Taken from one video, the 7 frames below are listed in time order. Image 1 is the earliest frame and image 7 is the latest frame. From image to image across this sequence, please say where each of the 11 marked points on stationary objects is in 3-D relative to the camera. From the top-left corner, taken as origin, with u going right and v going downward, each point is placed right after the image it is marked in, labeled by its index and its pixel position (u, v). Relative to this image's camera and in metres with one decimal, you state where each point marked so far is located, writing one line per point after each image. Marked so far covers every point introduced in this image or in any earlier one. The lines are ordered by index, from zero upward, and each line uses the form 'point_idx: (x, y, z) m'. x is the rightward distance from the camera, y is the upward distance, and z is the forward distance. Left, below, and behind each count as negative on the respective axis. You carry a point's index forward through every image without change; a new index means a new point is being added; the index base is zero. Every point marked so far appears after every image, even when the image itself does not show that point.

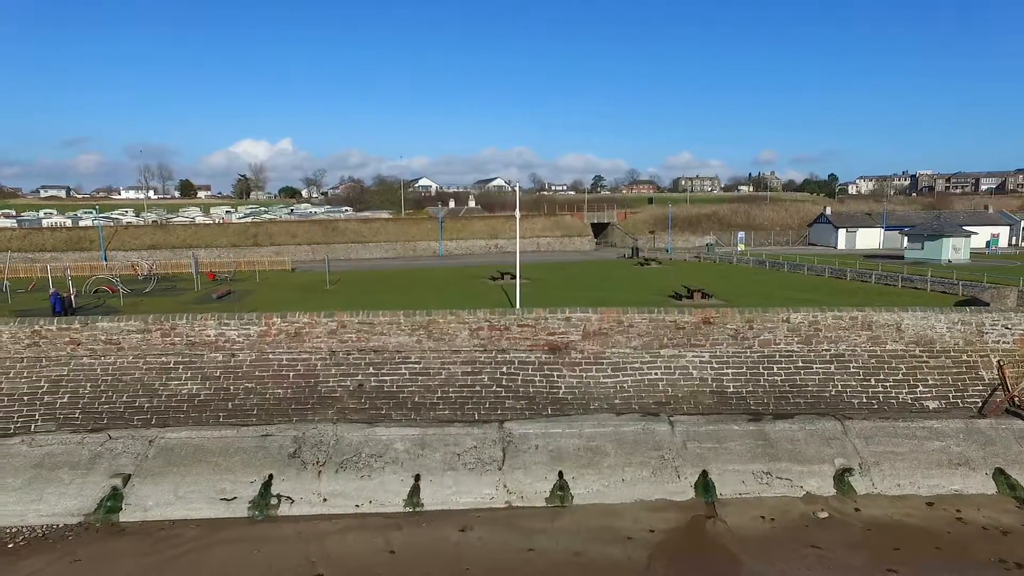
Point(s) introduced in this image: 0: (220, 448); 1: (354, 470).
0: (-6.2, -3.4, +12.5) m
1: (-3.3, -3.8, +12.1) m
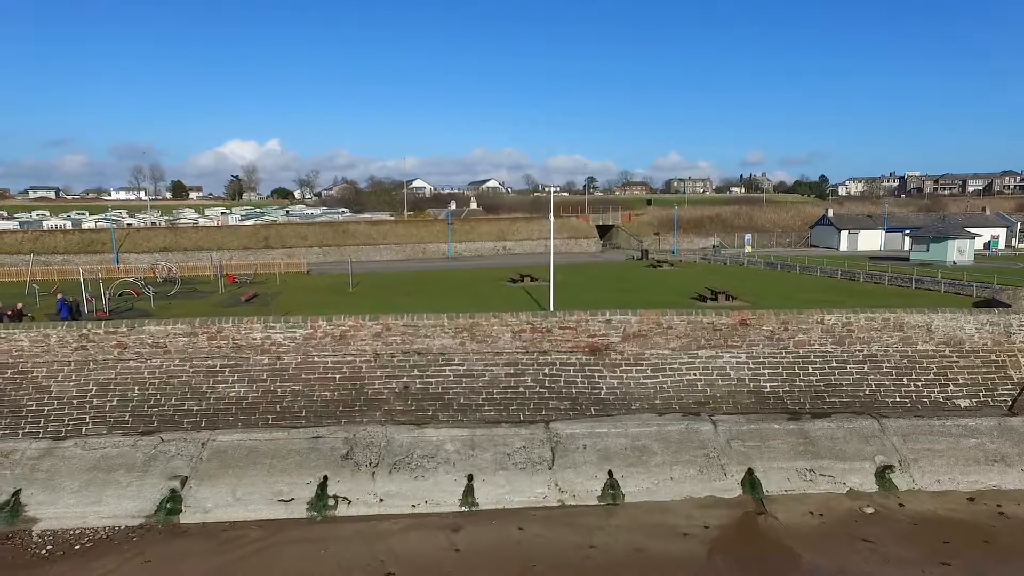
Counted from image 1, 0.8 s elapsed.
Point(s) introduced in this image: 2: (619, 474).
0: (-5.1, -3.5, +12.7) m
1: (-2.2, -3.8, +12.3) m
2: (+2.2, -3.9, +12.4) m
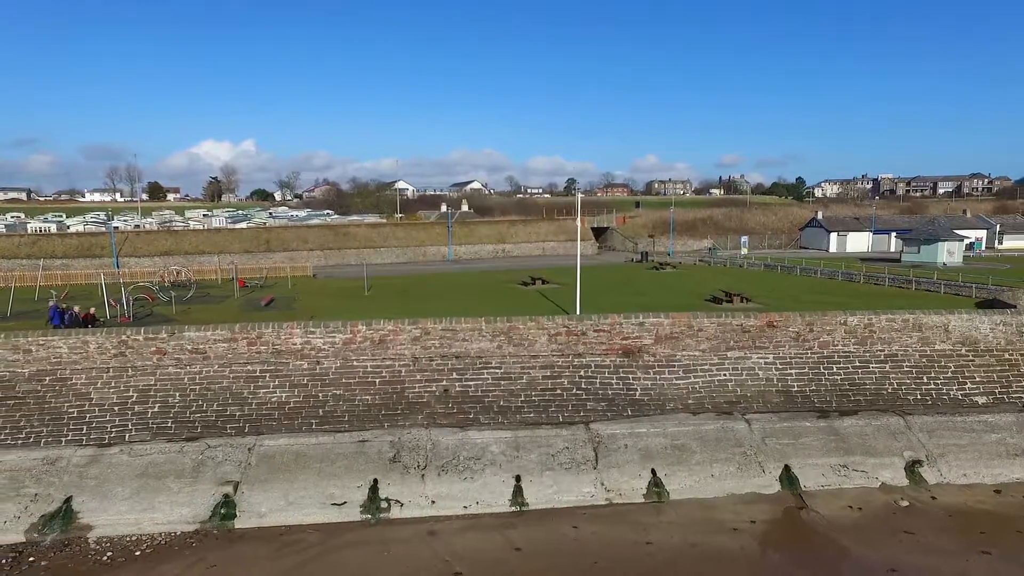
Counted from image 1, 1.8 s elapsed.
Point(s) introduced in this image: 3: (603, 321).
0: (-4.2, -3.6, +12.8) m
1: (-1.2, -3.9, +12.6) m
2: (+3.2, -4.0, +12.7) m
3: (+2.4, -0.9, +15.2) m
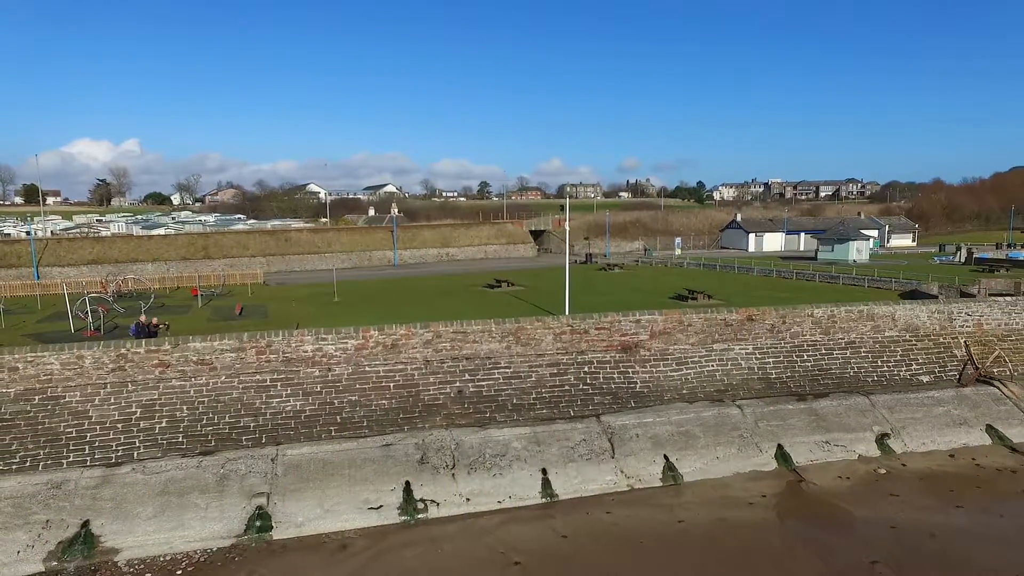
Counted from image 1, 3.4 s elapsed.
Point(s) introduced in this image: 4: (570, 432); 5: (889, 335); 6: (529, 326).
0: (-3.6, -3.7, +12.7) m
1: (-0.6, -4.0, +12.9) m
2: (+3.8, -4.0, +13.7) m
3: (+2.5, -0.9, +16.1) m
4: (+1.4, -3.4, +14.1) m
5: (+11.3, -1.4, +17.7) m
6: (+0.4, -1.0, +15.6) m
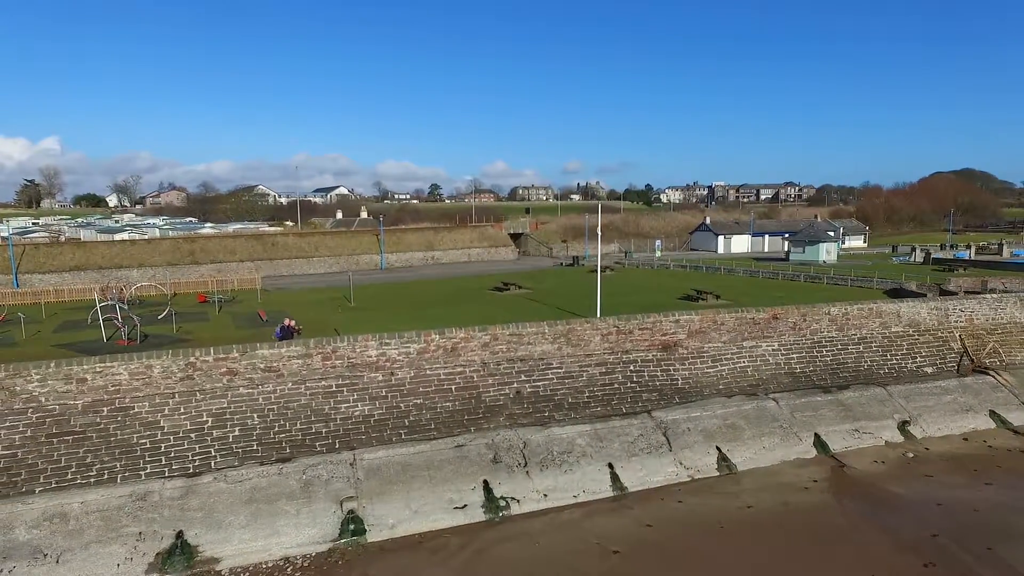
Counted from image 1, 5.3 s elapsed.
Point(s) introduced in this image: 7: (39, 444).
0: (-1.9, -3.8, +13.0) m
1: (+1.0, -4.1, +13.5) m
2: (+5.3, -4.0, +14.6) m
3: (+3.8, -0.9, +16.8) m
4: (+2.9, -3.5, +14.7) m
5: (+12.5, -1.4, +19.2) m
6: (+1.8, -1.1, +16.2) m
7: (-9.4, -3.1, +11.7) m
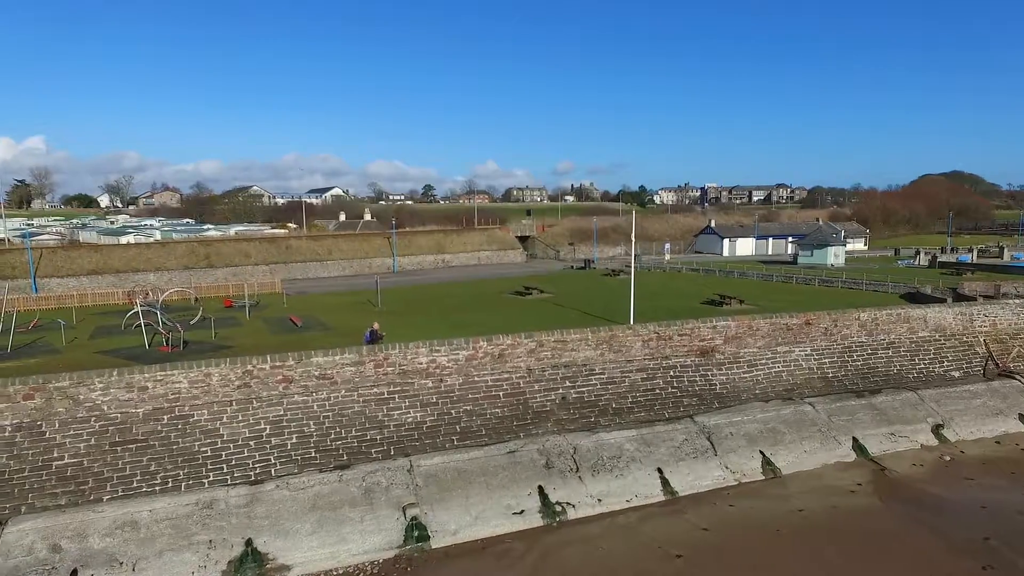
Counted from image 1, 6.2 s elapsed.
0: (-0.7, -4.0, +13.2) m
1: (+2.2, -4.3, +13.7) m
2: (+6.5, -4.2, +14.9) m
3: (+5.0, -1.1, +17.1) m
4: (+4.1, -3.7, +15.0) m
5: (+13.6, -1.6, +19.5) m
6: (+3.0, -1.3, +16.4) m
7: (-8.2, -3.3, +11.8) m
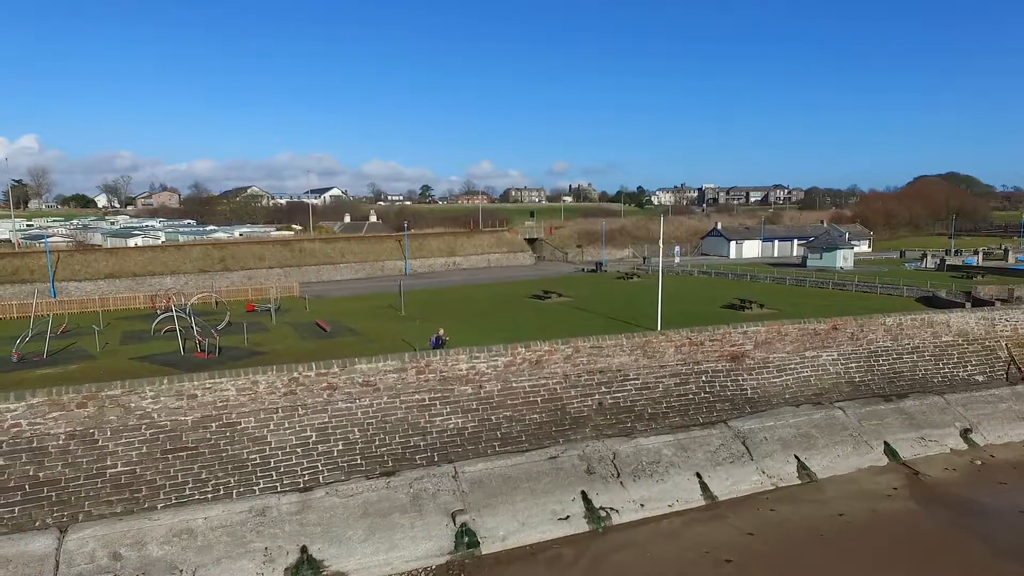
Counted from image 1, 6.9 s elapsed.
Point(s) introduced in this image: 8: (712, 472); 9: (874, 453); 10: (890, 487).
0: (+0.3, -4.2, +13.3) m
1: (+3.2, -4.4, +13.8) m
2: (+7.5, -4.3, +15.0) m
3: (+5.9, -1.3, +17.3) m
4: (+5.0, -3.9, +15.1) m
5: (+14.5, -1.7, +19.8) m
6: (+3.9, -1.4, +16.6) m
7: (-7.2, -3.5, +11.9) m
8: (+4.8, -4.5, +14.2) m
9: (+9.6, -4.4, +15.6) m
10: (+9.1, -4.8, +14.2) m
